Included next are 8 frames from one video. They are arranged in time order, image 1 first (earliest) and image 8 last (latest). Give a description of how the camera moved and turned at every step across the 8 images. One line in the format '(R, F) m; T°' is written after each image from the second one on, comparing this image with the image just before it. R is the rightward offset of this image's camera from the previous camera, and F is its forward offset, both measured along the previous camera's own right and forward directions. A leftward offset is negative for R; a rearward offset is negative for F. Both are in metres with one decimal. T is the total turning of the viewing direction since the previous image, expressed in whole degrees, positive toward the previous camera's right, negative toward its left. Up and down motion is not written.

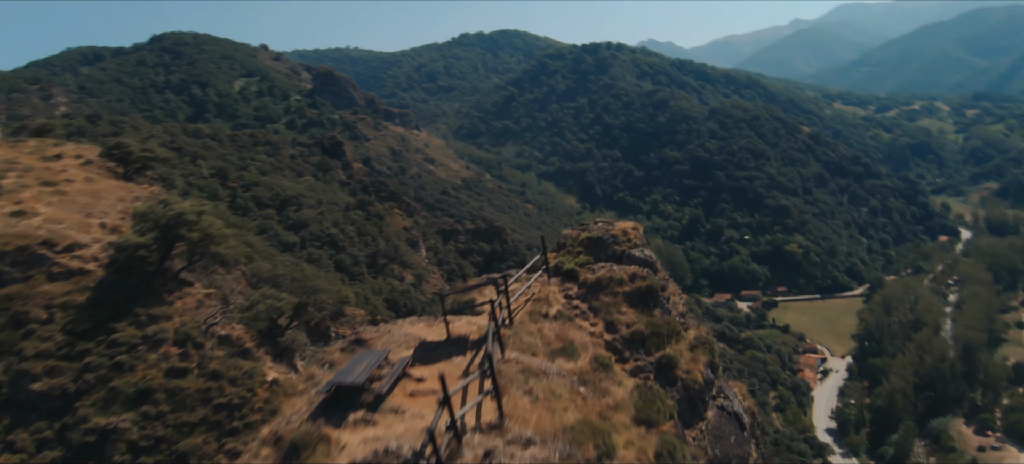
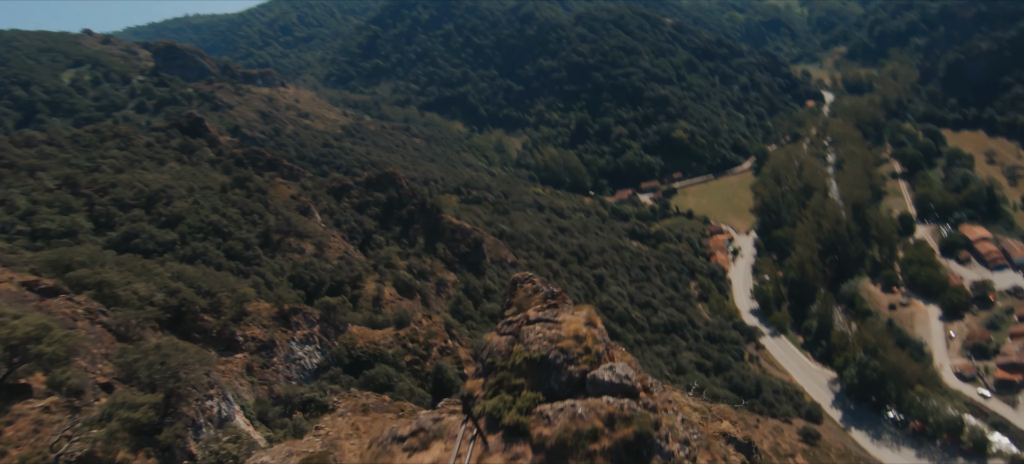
(-0.3, +3.9) m; +8°
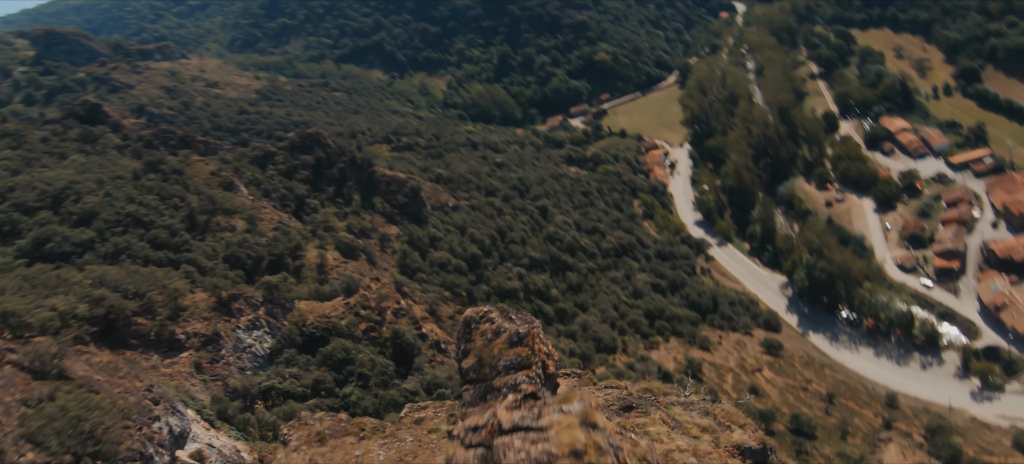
(-0.2, +2.0) m; +5°
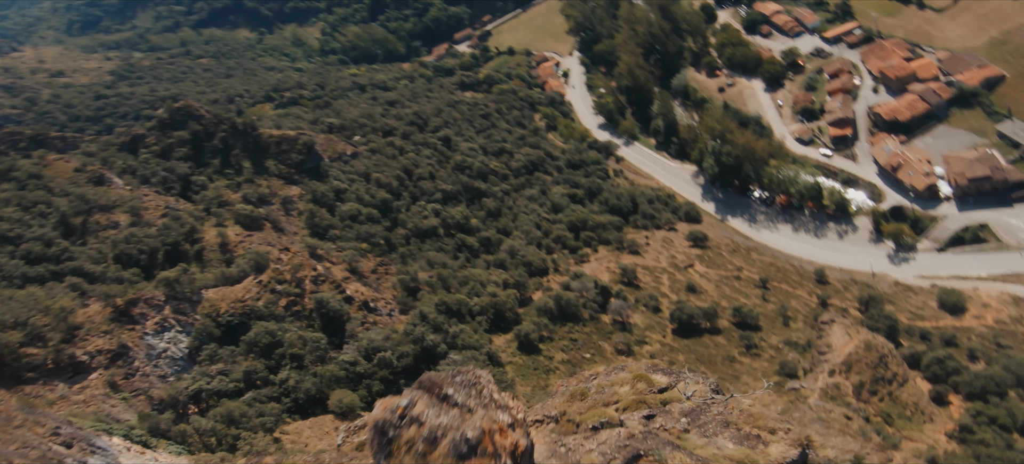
(-0.4, +2.8) m; +7°
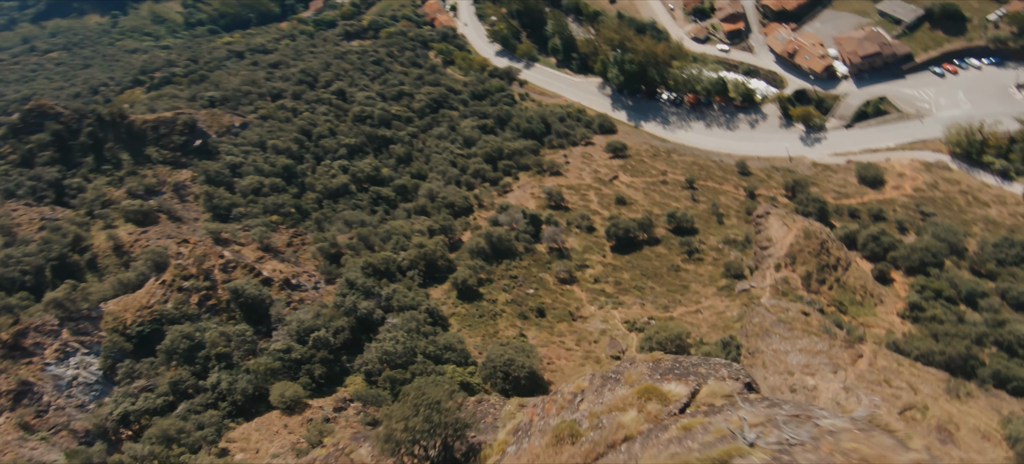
(-0.3, +3.0) m; +6°
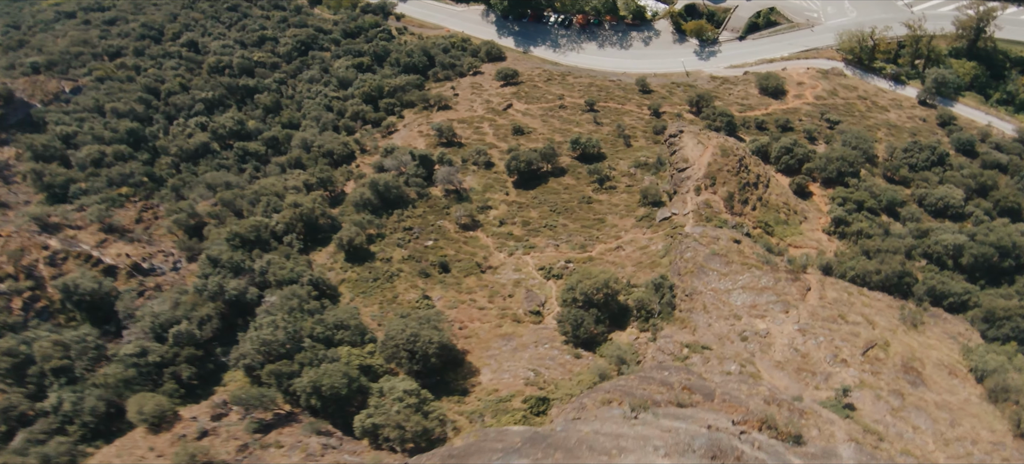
(+0.3, +5.8) m; +8°
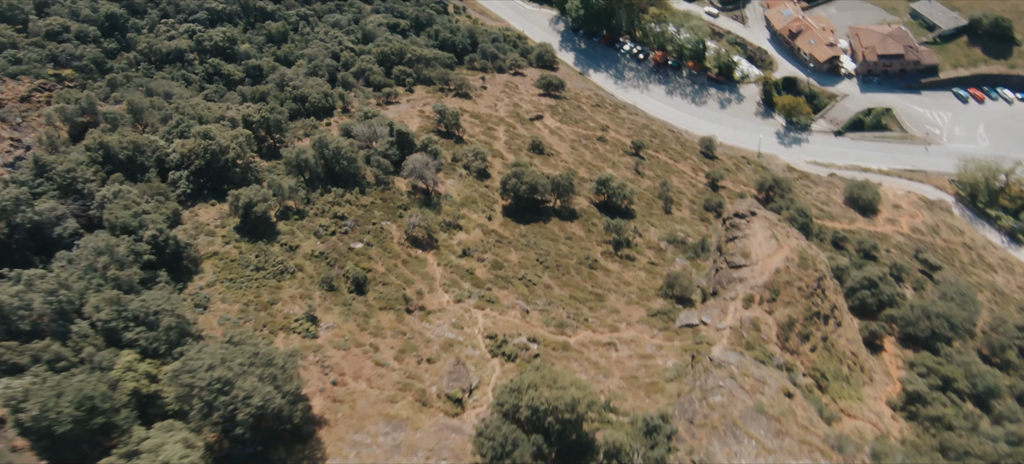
(+1.8, +12.8) m; -1°
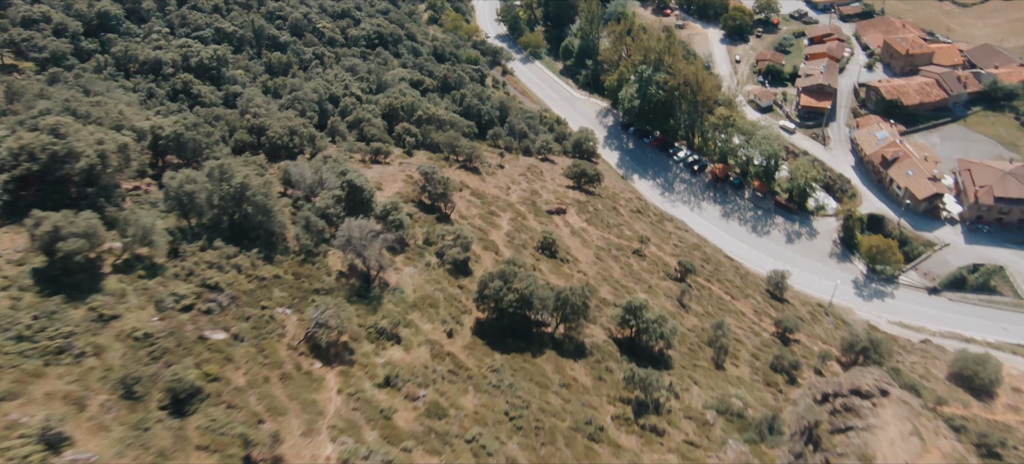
(+1.6, +11.6) m; -3°
